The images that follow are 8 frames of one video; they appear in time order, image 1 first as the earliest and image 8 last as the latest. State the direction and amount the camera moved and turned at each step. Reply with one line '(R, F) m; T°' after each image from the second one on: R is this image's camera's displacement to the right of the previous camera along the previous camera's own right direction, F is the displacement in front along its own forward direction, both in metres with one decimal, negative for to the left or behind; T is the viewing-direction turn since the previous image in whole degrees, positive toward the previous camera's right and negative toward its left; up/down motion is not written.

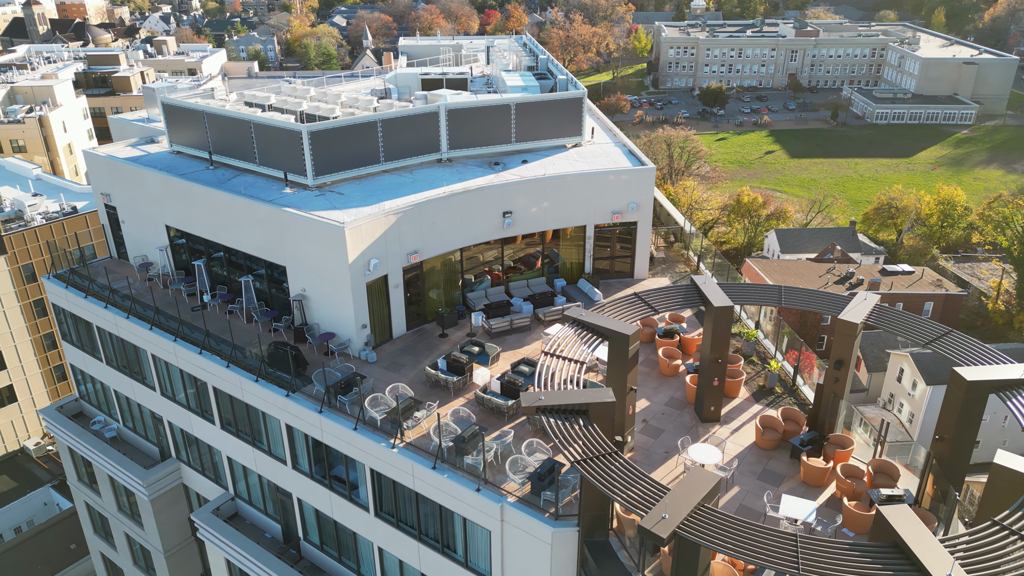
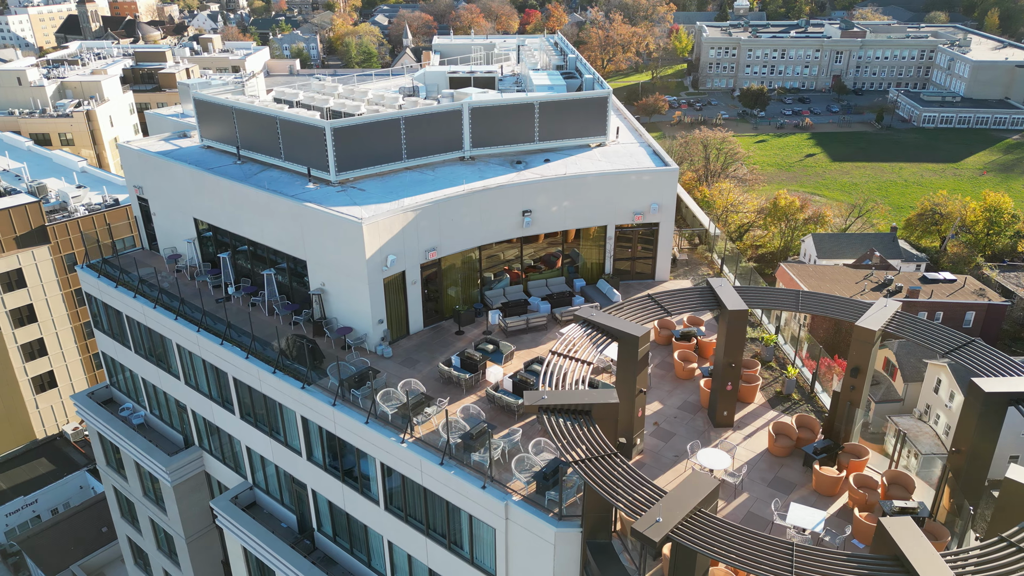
(+0.6, 0.0) m; -3°
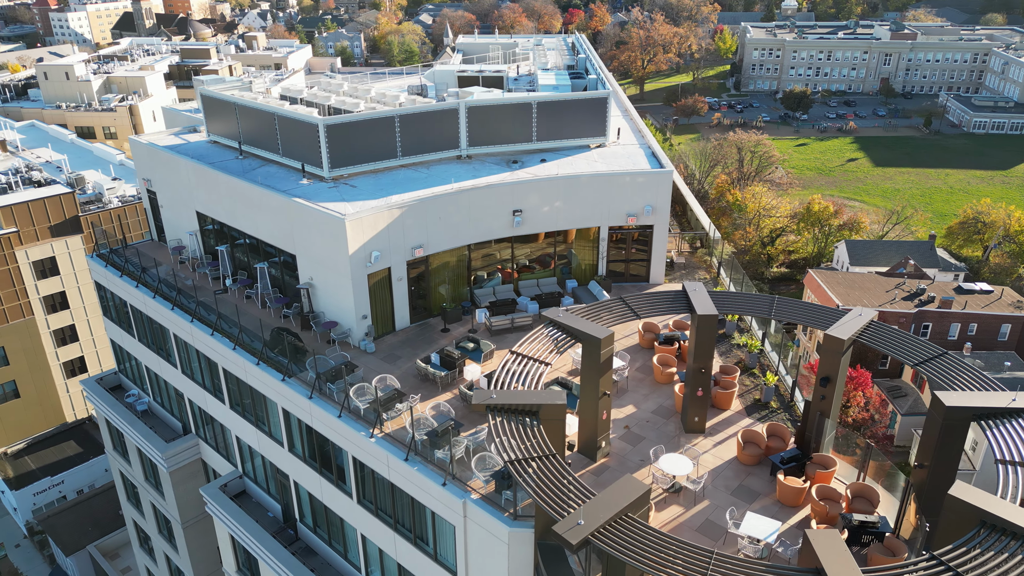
(+1.8, 0.0) m; -3°
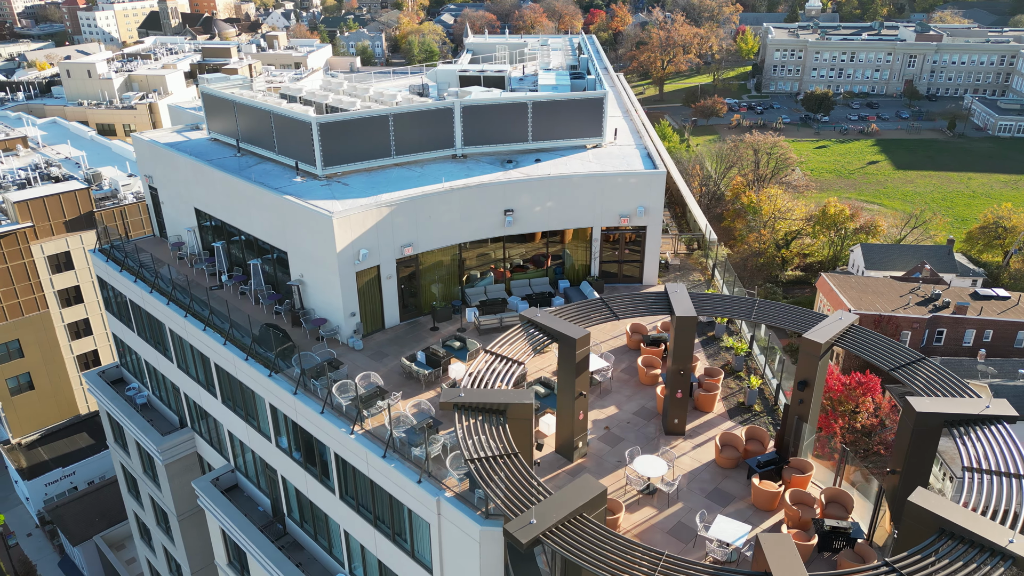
(+1.0, 0.0) m; -2°
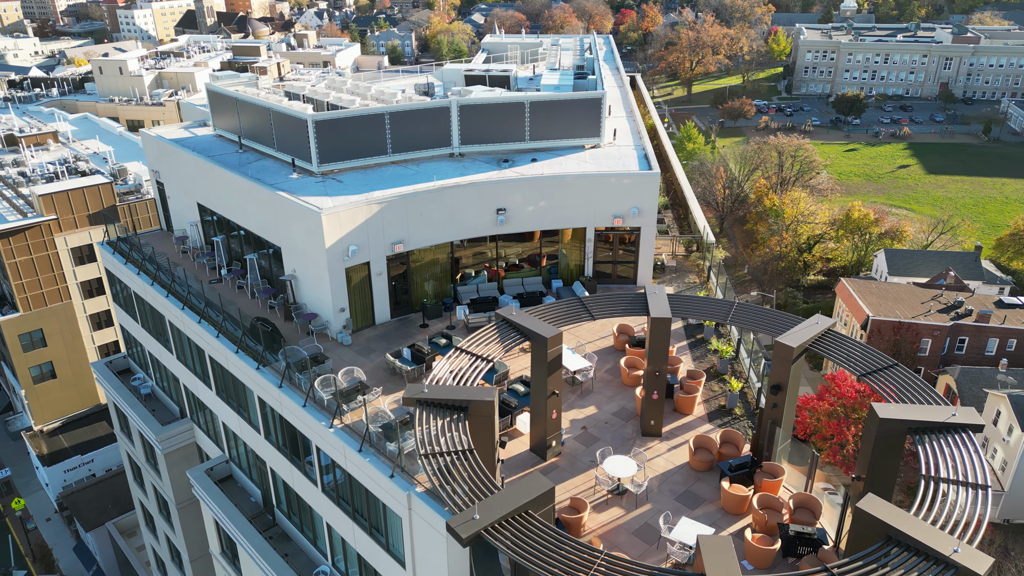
(+1.3, -0.1) m; -2°
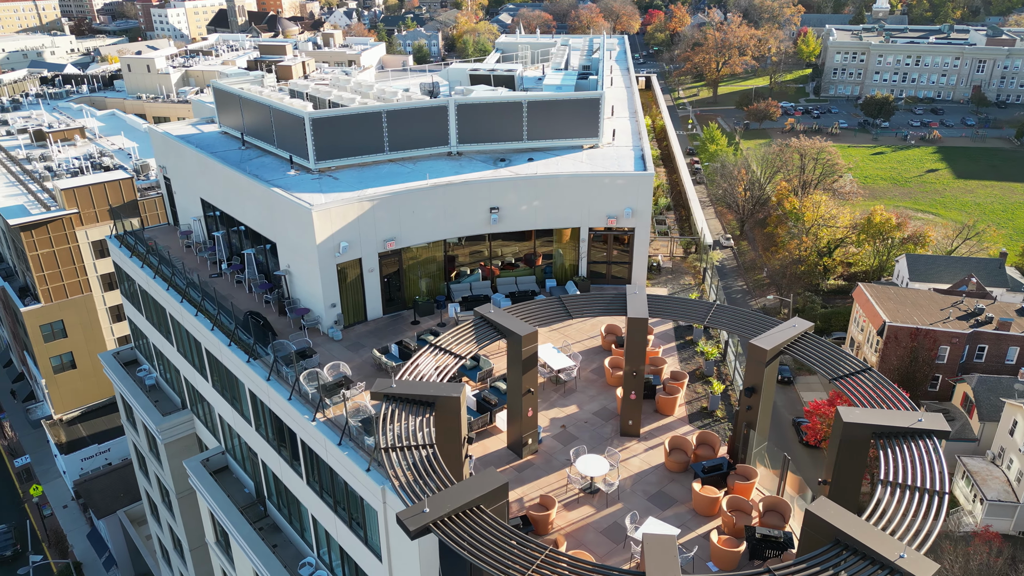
(+1.2, -0.1) m; -2°
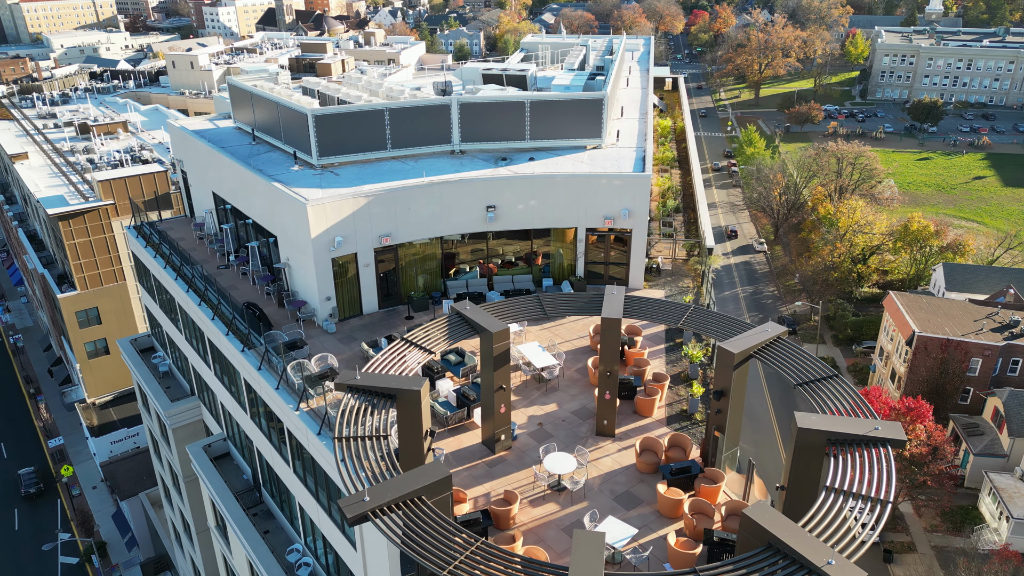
(+1.6, -0.1) m; -3°
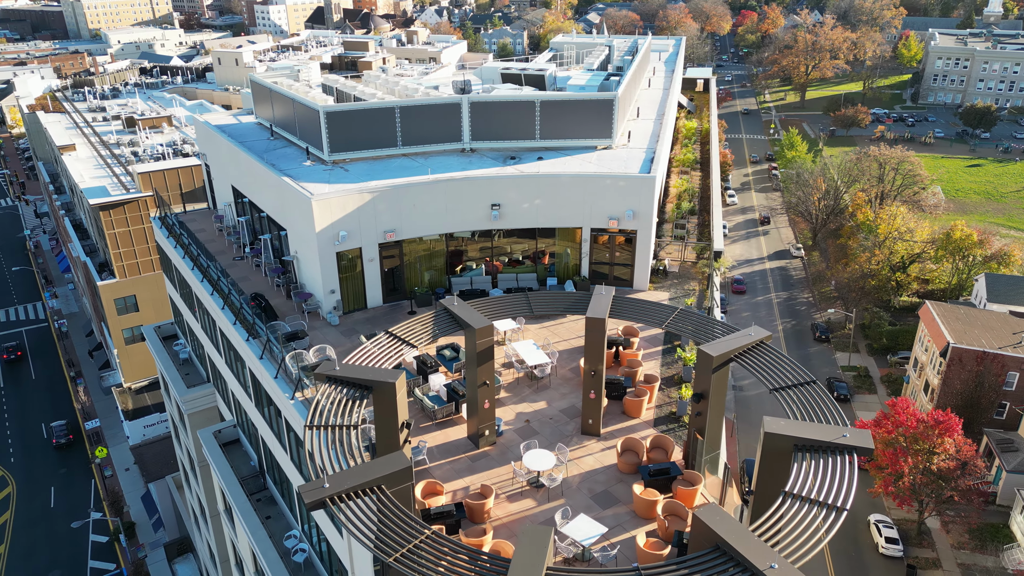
(+1.3, -0.2) m; -3°
